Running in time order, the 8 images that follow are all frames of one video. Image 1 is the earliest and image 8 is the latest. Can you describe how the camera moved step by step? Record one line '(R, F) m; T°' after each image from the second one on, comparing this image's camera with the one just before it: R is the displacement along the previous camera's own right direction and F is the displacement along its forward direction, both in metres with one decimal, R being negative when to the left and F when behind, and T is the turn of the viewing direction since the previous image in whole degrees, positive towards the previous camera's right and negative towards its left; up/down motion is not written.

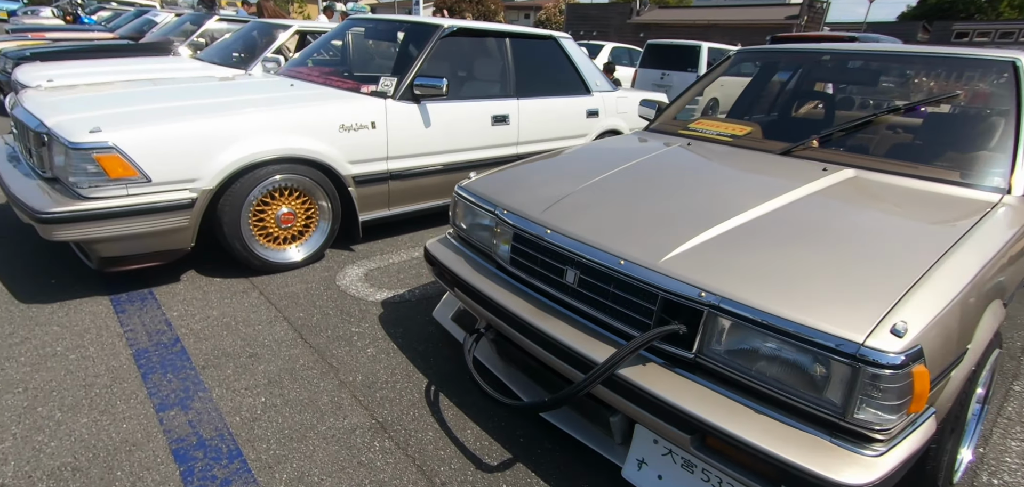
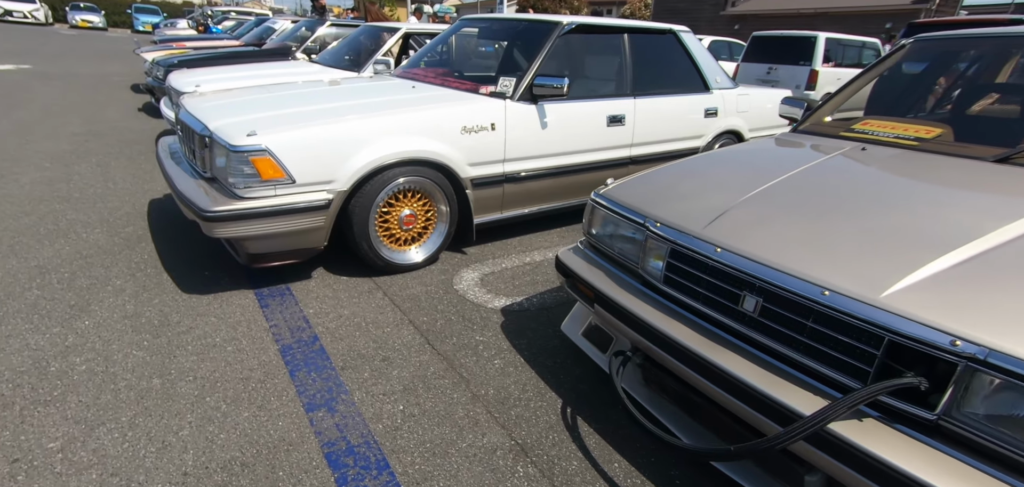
(-0.2, +0.1) m; -9°
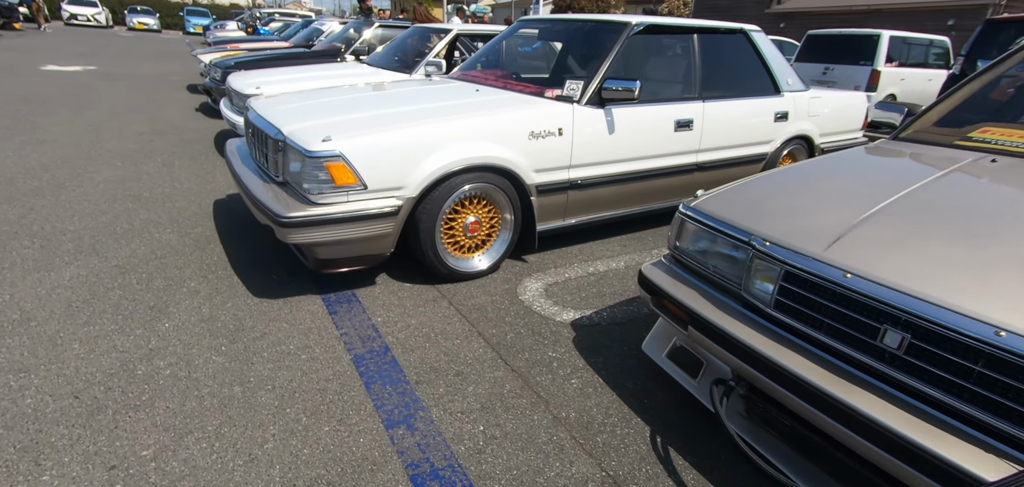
(-0.2, +0.1) m; -4°
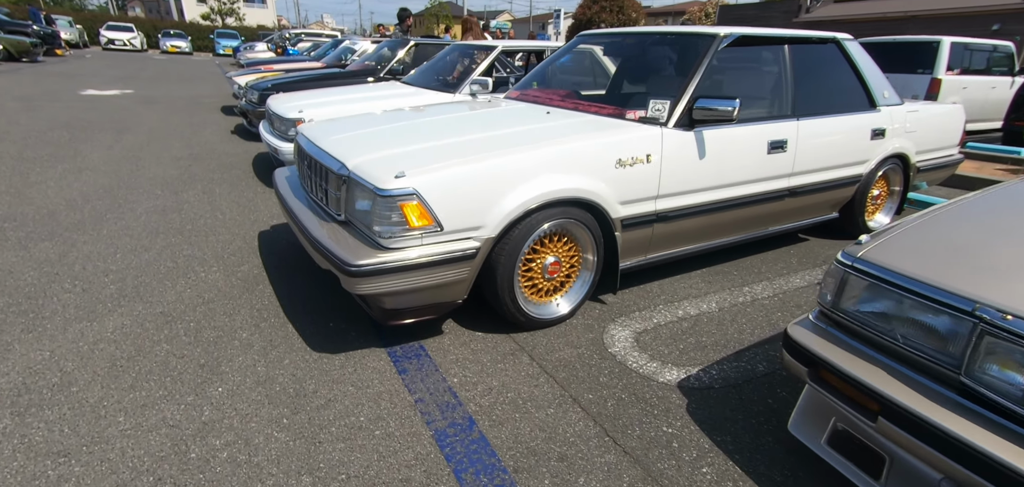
(-0.3, +0.4) m; -3°
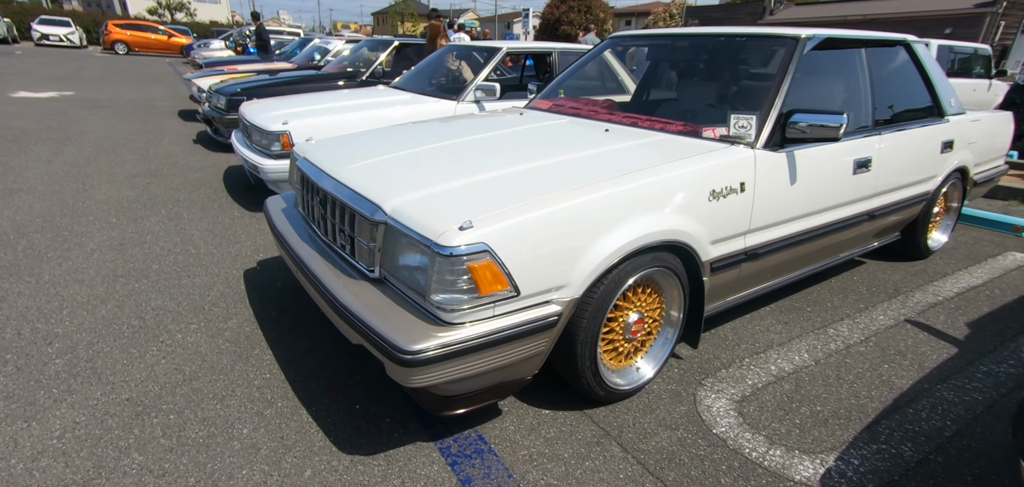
(-0.5, +0.6) m; +4°
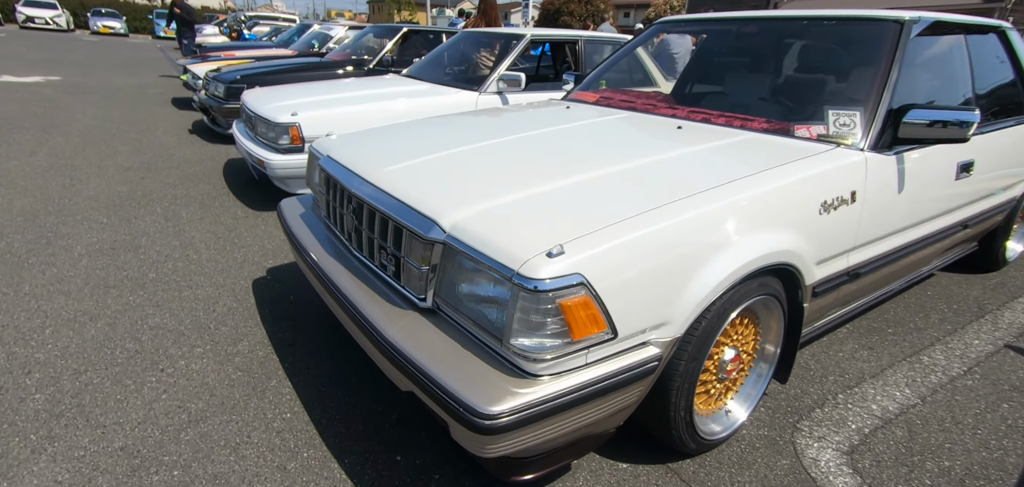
(-0.3, +0.4) m; +1°
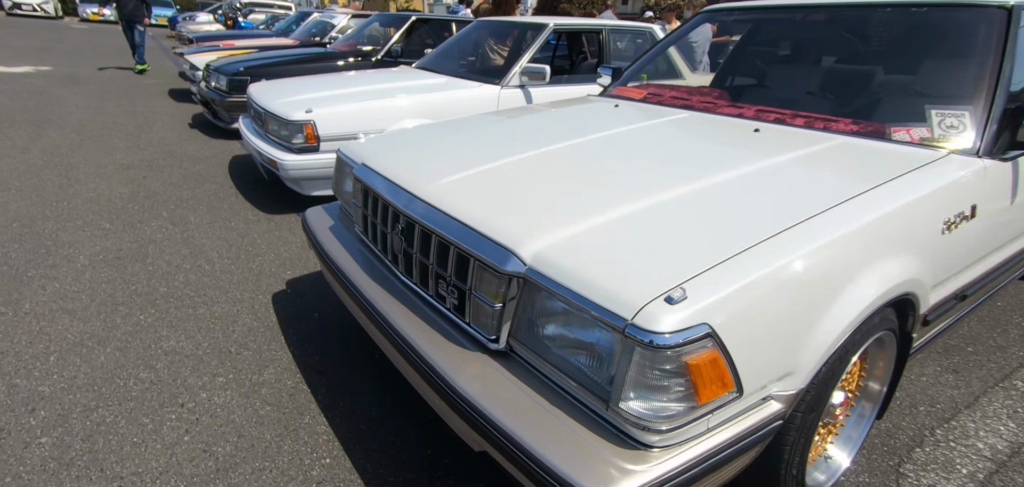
(-0.2, +0.3) m; 0°
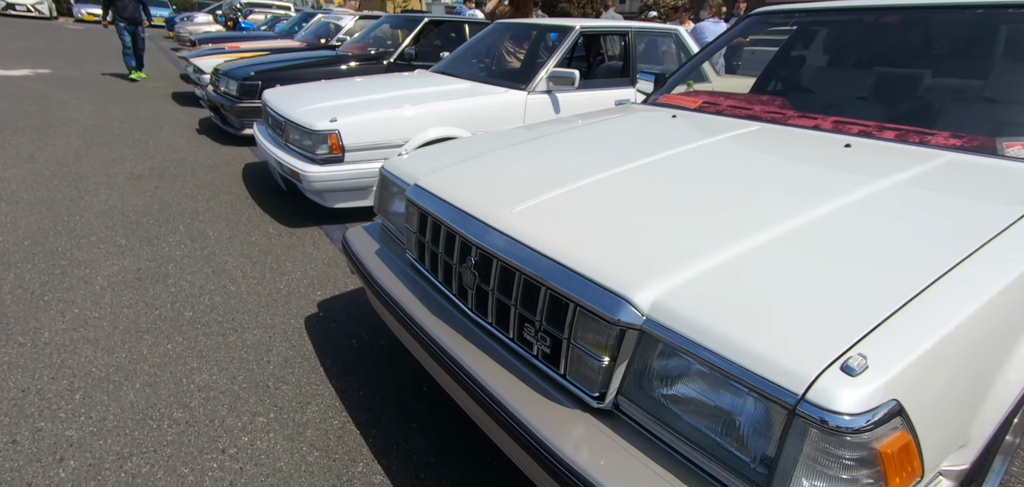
(-0.3, +0.2) m; 0°
